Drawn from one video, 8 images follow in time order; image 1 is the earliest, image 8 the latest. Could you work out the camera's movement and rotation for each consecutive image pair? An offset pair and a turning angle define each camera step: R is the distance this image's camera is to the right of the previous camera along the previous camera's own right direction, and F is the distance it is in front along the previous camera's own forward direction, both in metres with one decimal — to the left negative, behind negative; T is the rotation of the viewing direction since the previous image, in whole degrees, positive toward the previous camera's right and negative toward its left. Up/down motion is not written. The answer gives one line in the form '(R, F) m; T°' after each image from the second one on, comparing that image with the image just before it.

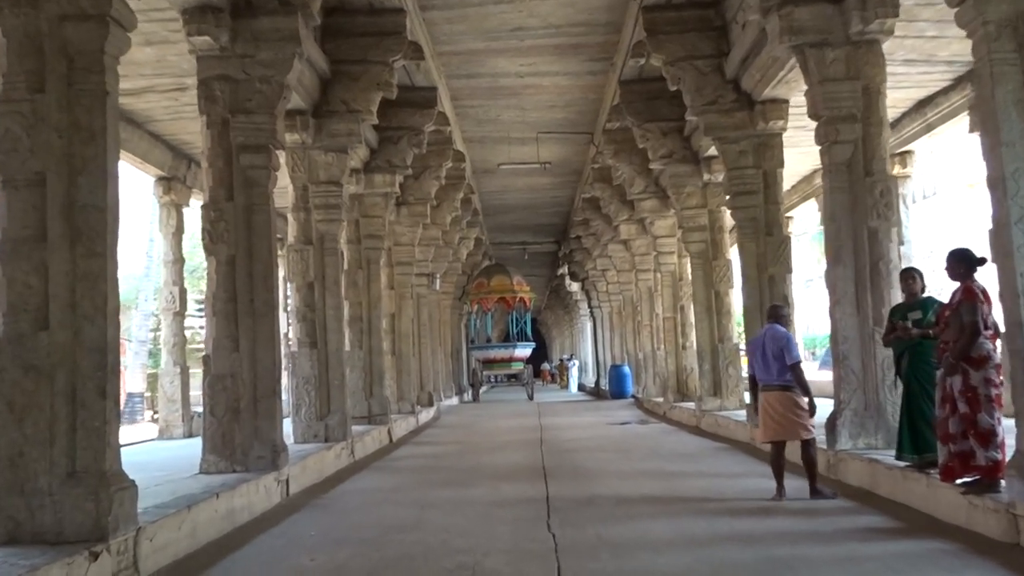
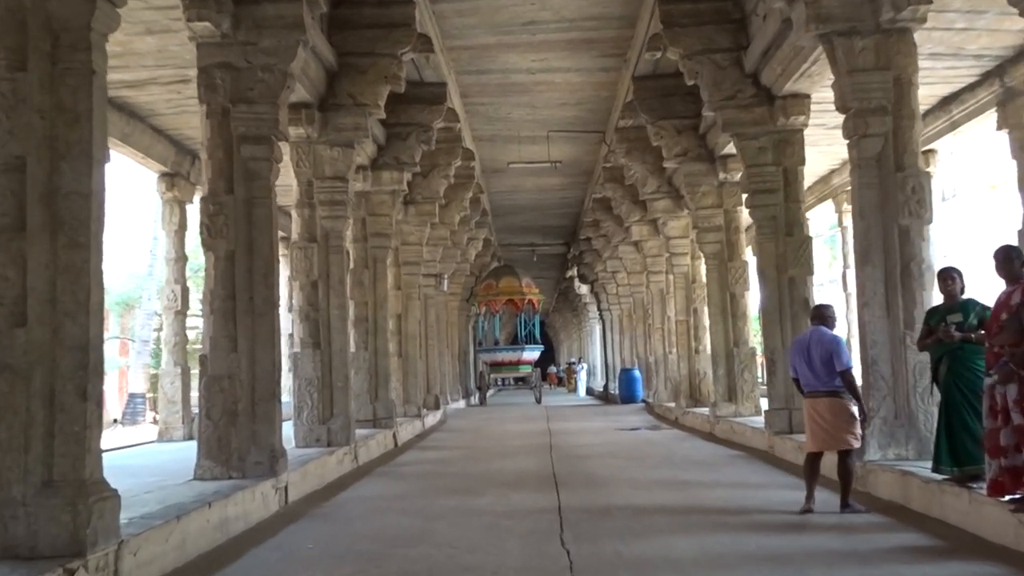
(0.0, +0.2) m; -1°
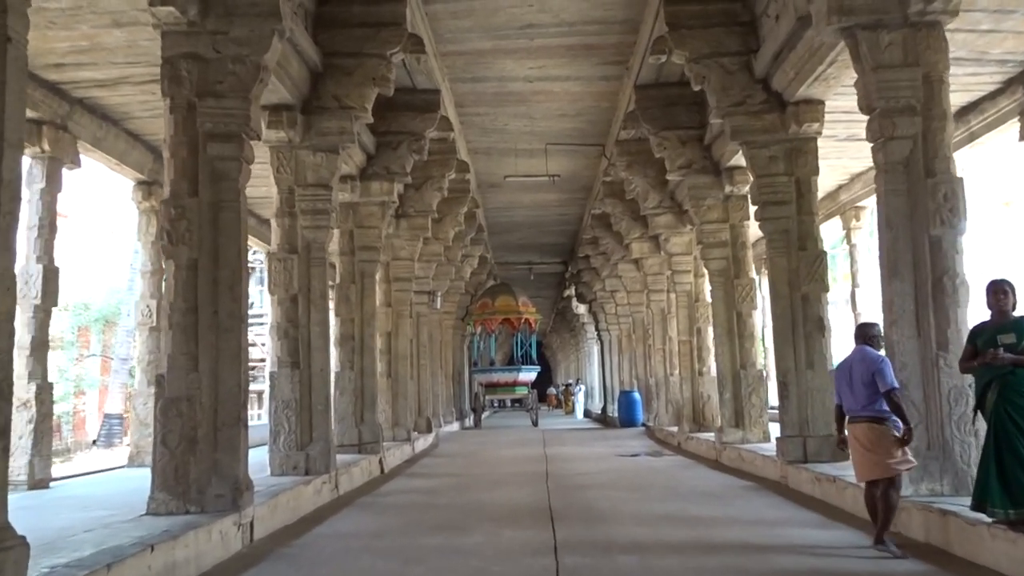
(0.0, +0.5) m; 0°
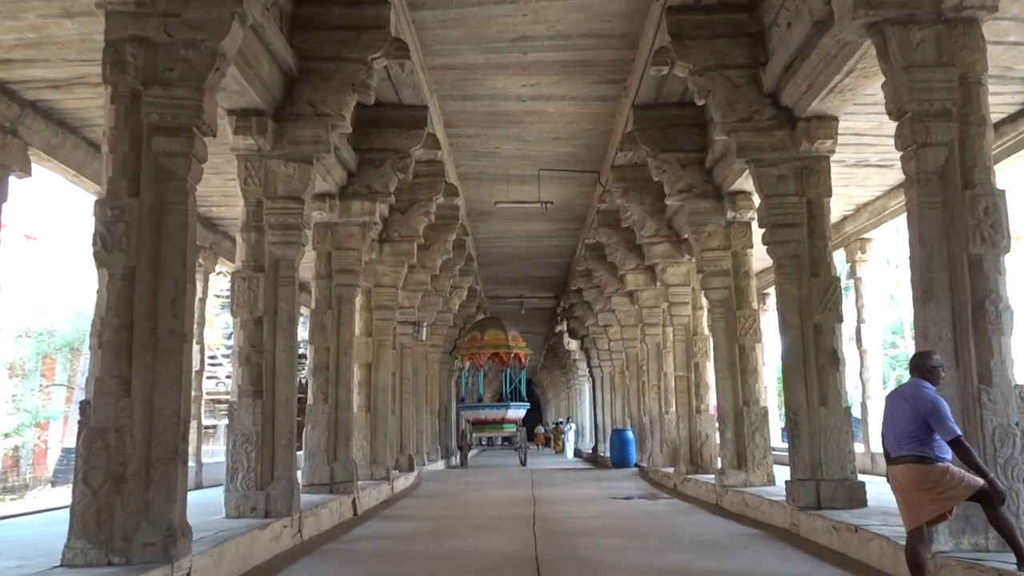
(0.0, +0.5) m; +1°
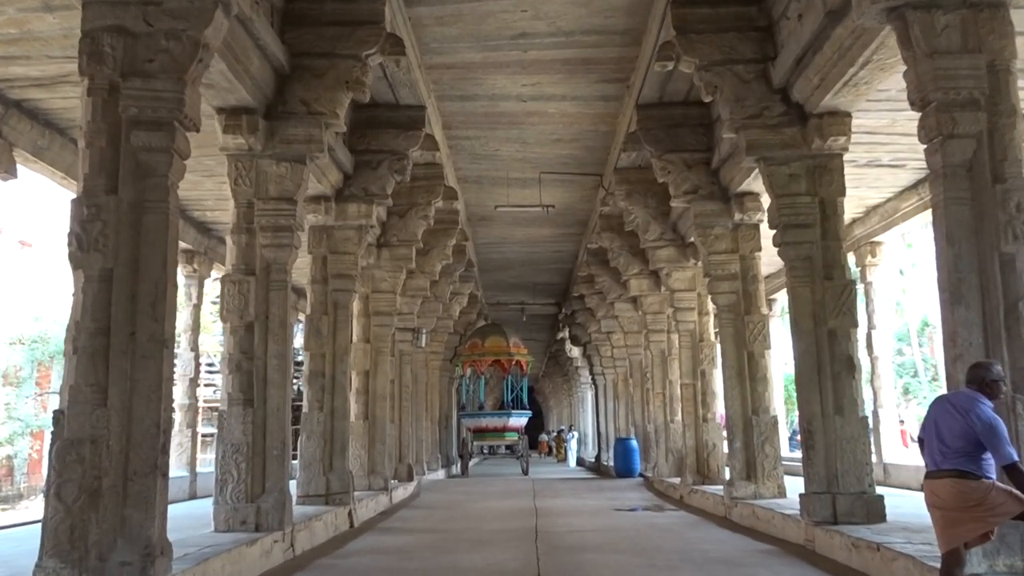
(0.0, +0.2) m; 0°
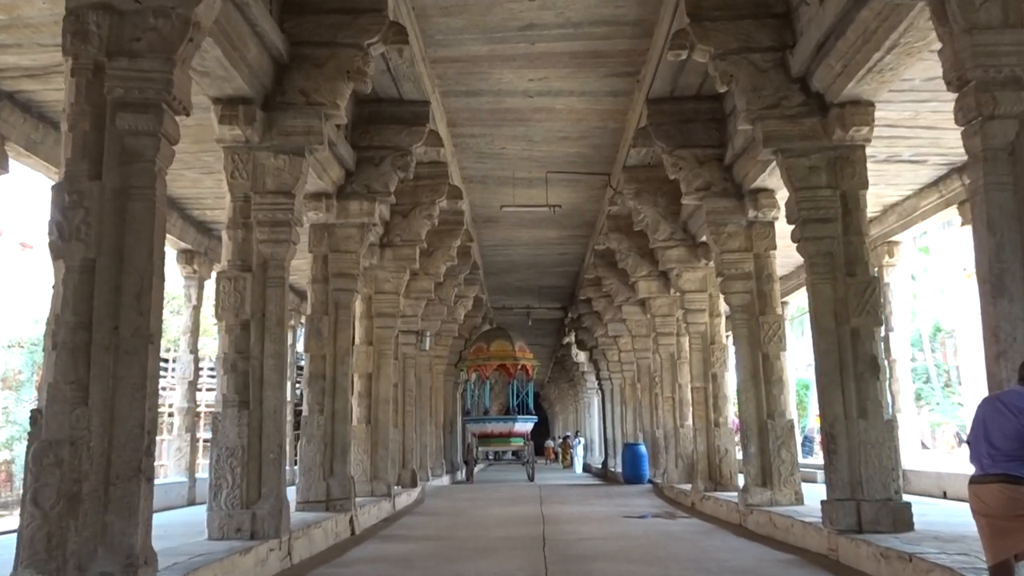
(0.0, +0.2) m; 0°
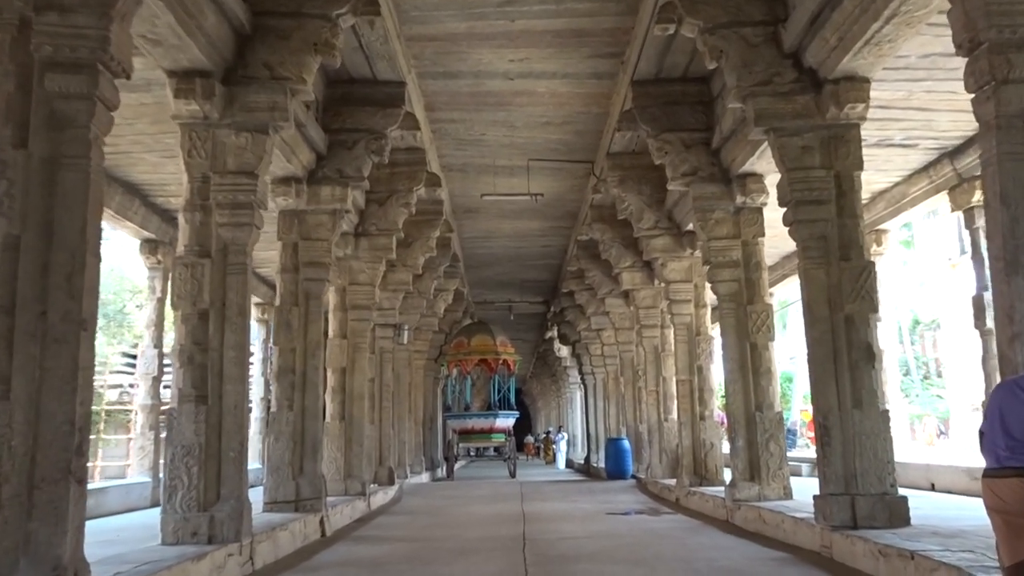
(0.0, +0.3) m; +1°
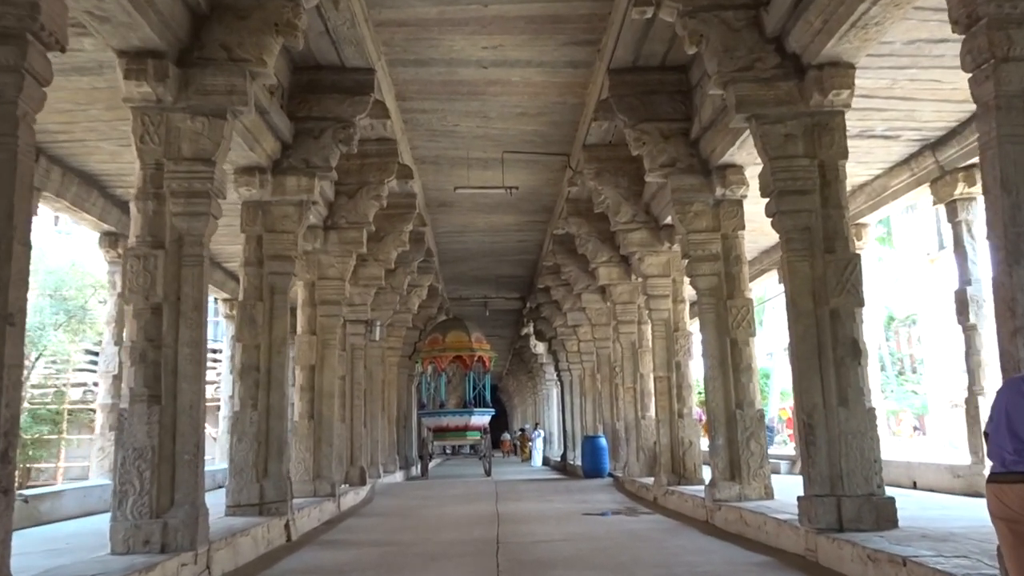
(0.0, +0.2) m; +2°
